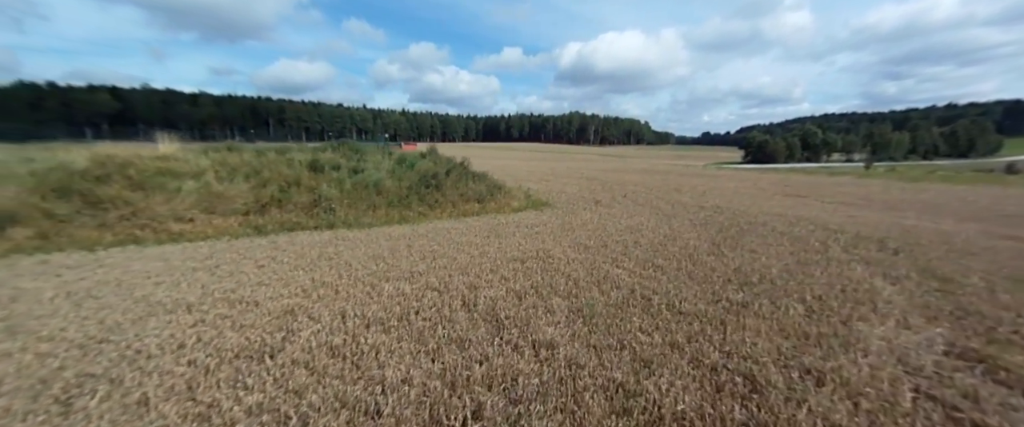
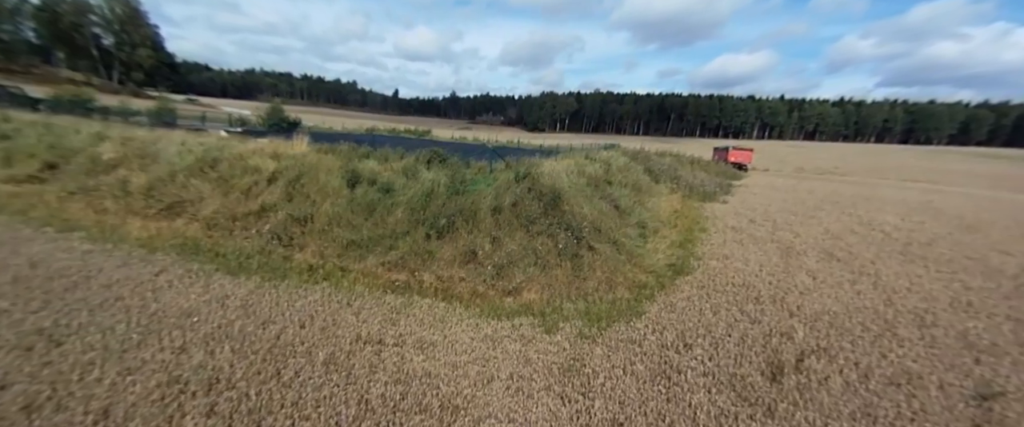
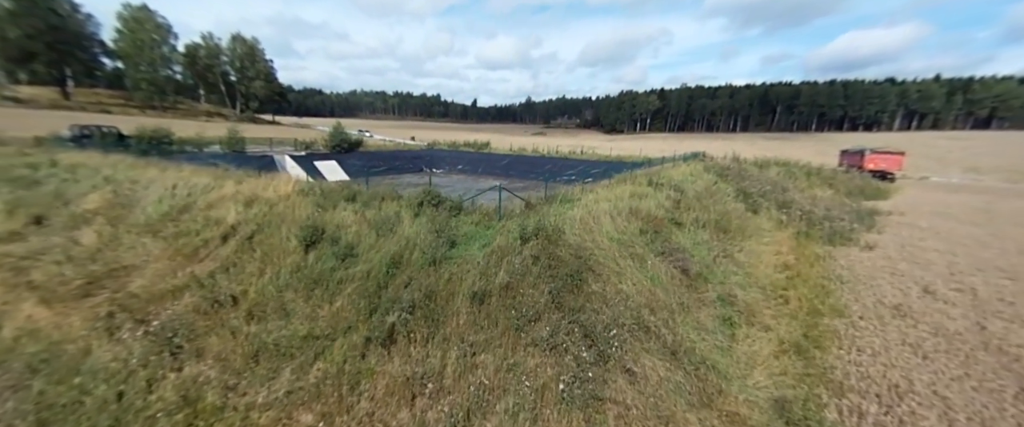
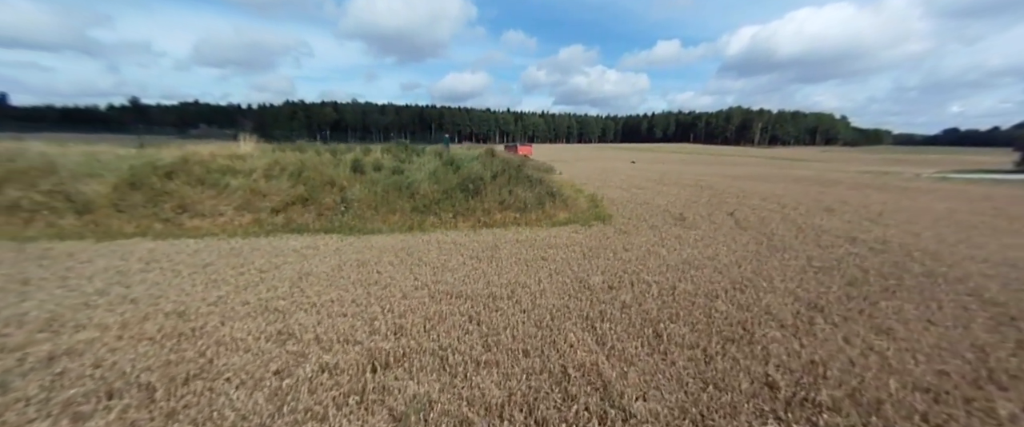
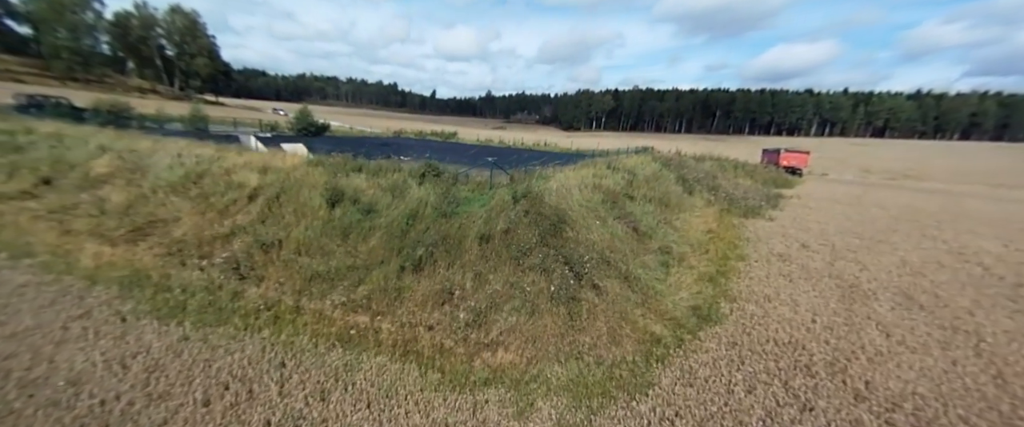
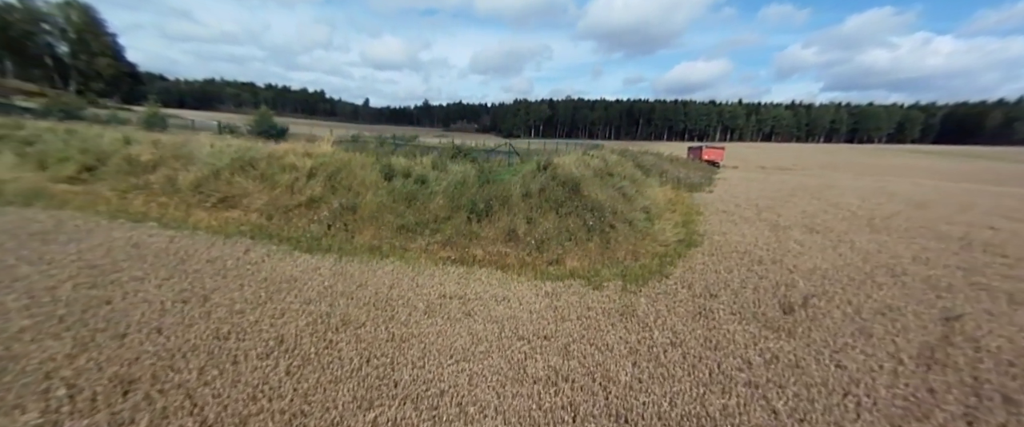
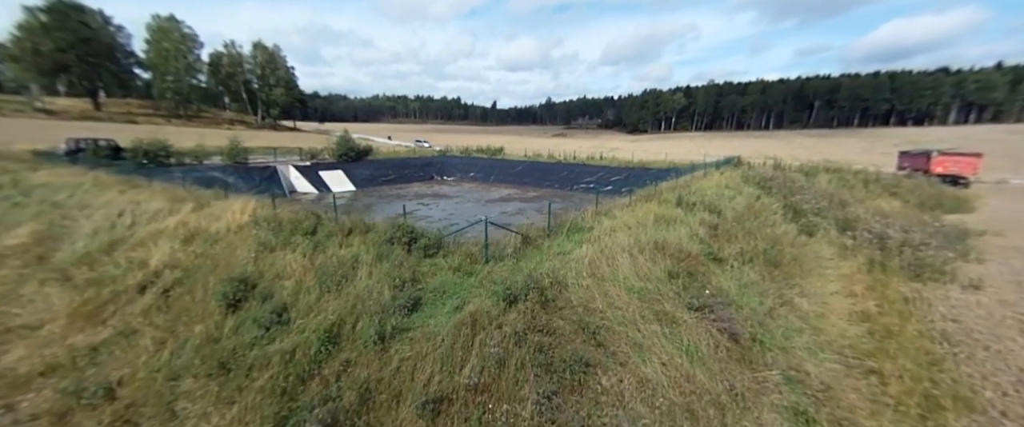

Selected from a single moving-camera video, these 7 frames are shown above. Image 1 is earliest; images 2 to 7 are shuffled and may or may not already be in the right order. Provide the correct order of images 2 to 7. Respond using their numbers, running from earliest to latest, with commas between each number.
4, 6, 2, 5, 3, 7
